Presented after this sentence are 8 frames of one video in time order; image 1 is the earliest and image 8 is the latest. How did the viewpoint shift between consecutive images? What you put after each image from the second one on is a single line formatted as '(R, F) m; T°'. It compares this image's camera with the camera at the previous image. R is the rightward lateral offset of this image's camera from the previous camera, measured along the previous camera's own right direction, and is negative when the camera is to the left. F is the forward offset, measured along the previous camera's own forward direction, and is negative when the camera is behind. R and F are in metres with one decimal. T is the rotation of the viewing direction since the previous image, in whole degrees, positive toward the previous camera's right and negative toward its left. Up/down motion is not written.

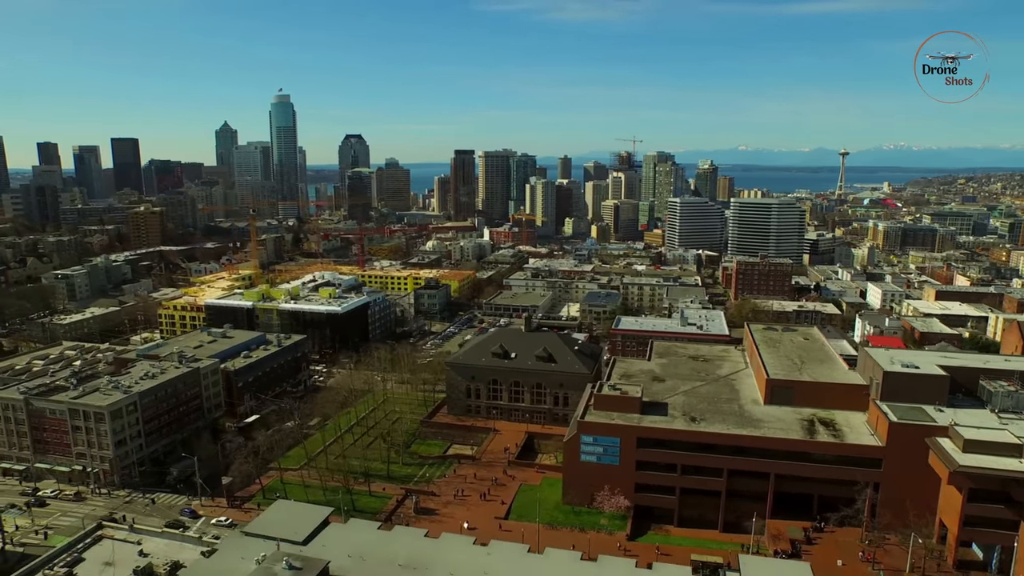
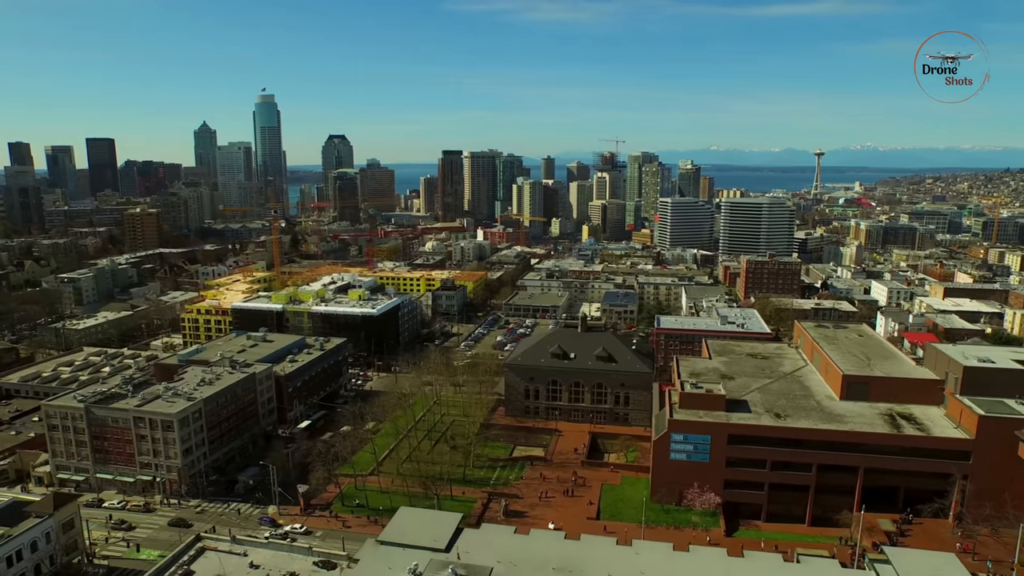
(-6.0, +0.2) m; +2°
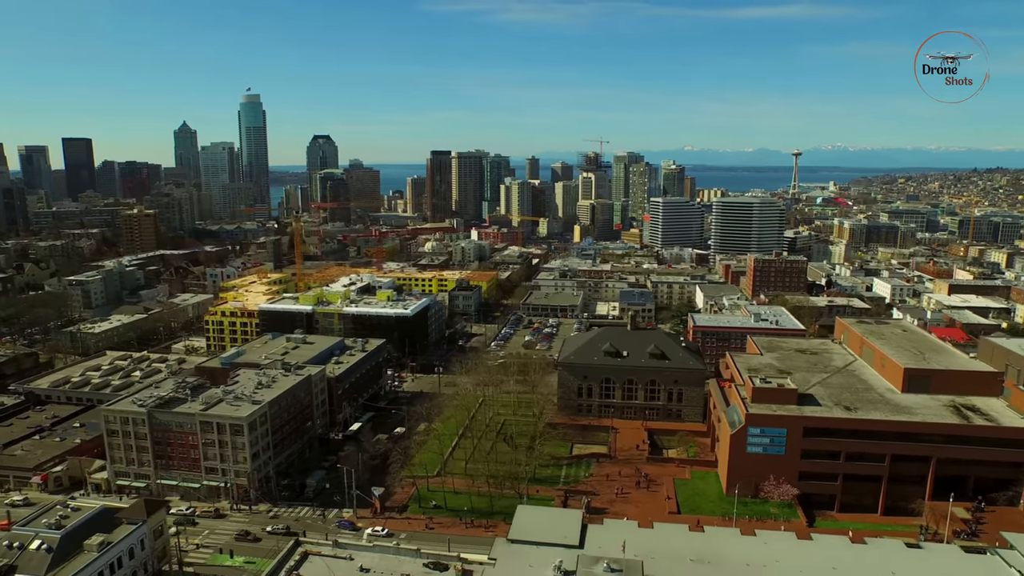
(-5.4, -0.1) m; +2°
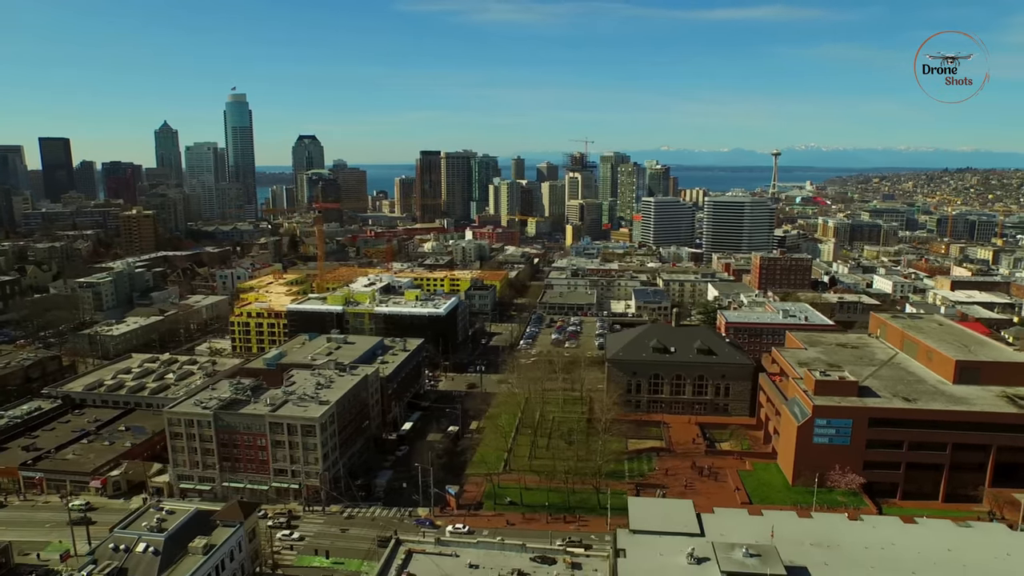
(-5.2, -0.3) m; +2°
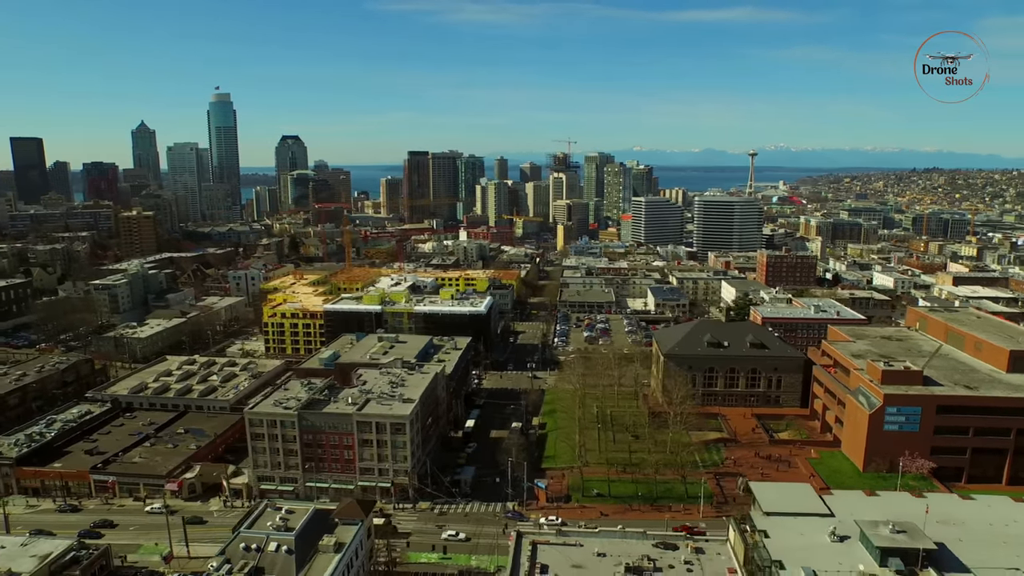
(-6.2, -0.5) m; +2°
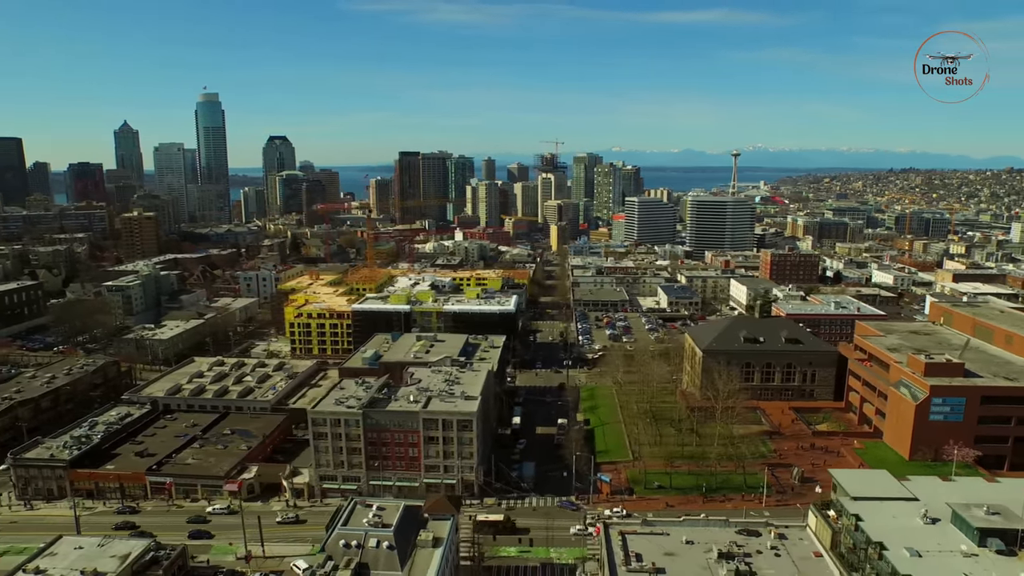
(-4.6, -0.5) m; +2°
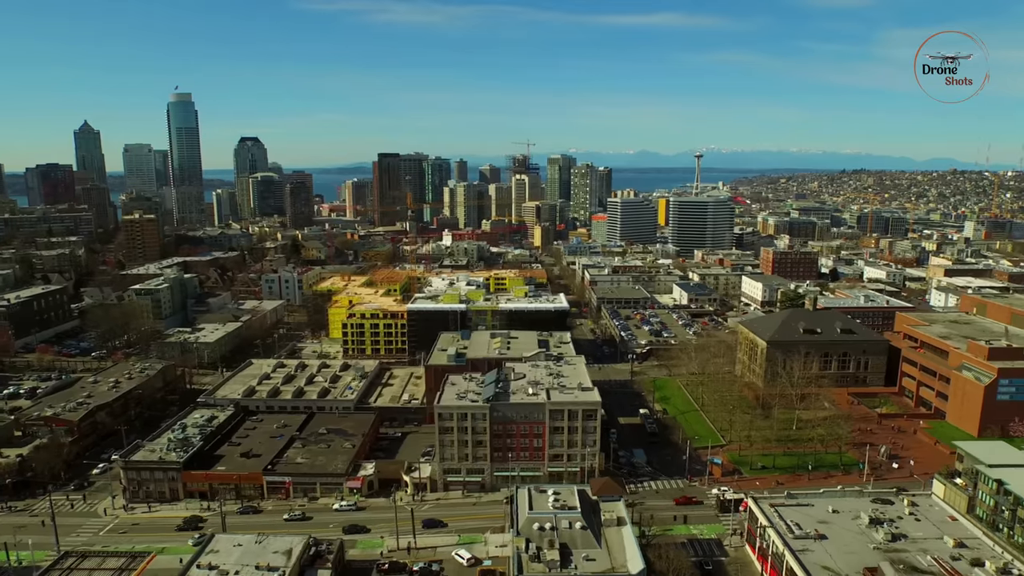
(-9.4, -1.3) m; +4°
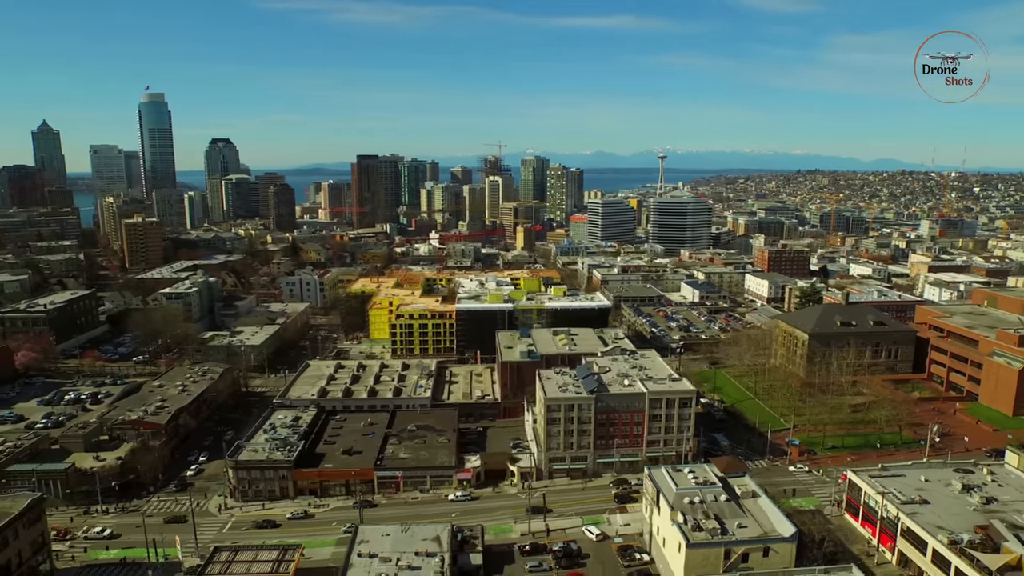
(-8.8, -2.0) m; +4°
